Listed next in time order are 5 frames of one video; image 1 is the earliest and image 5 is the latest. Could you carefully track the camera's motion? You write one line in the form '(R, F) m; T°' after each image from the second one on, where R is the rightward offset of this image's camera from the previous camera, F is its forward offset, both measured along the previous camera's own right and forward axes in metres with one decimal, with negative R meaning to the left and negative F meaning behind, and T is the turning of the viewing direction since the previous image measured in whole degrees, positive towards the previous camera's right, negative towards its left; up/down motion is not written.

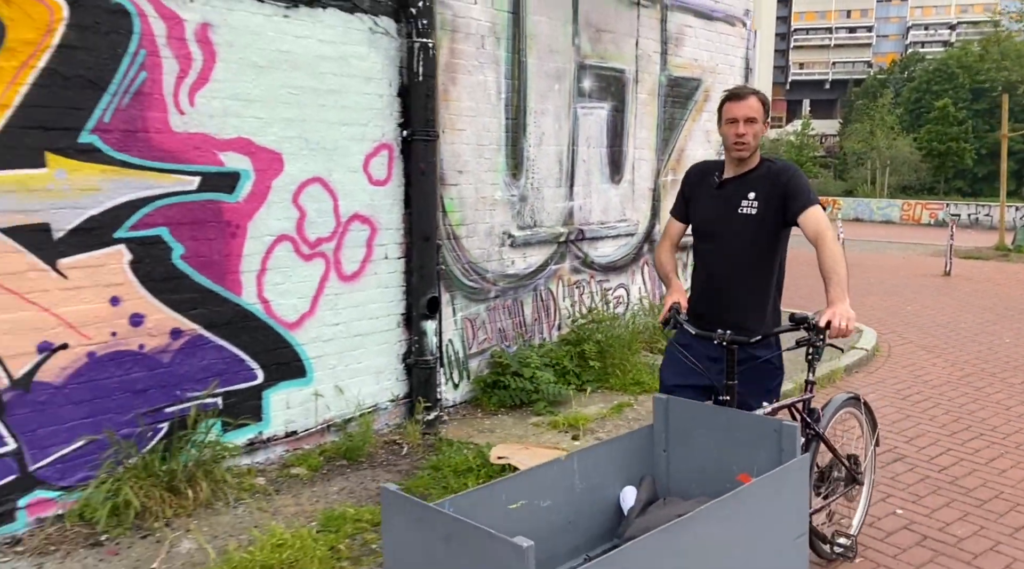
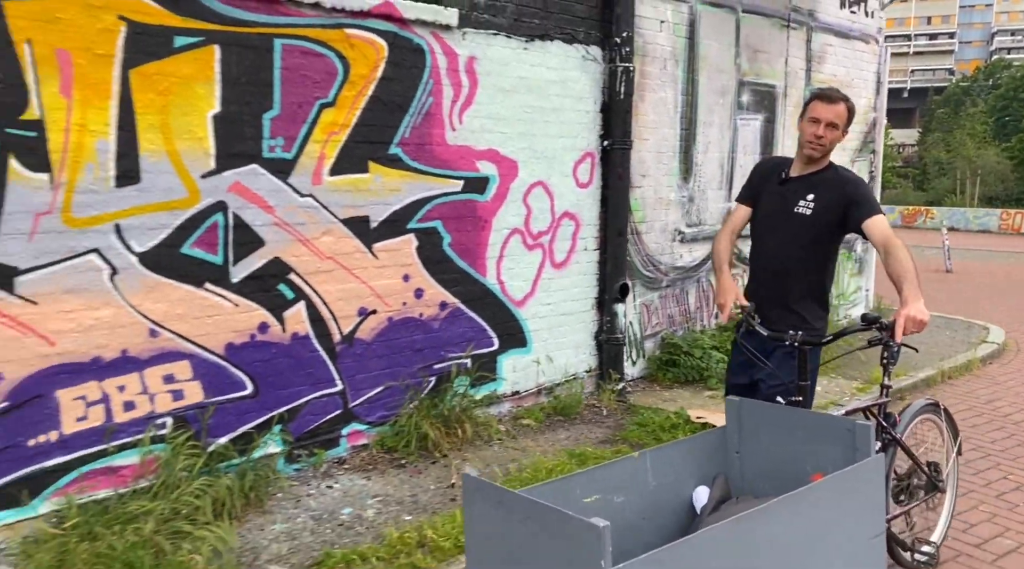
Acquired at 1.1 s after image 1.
(-0.8, -1.1) m; -5°
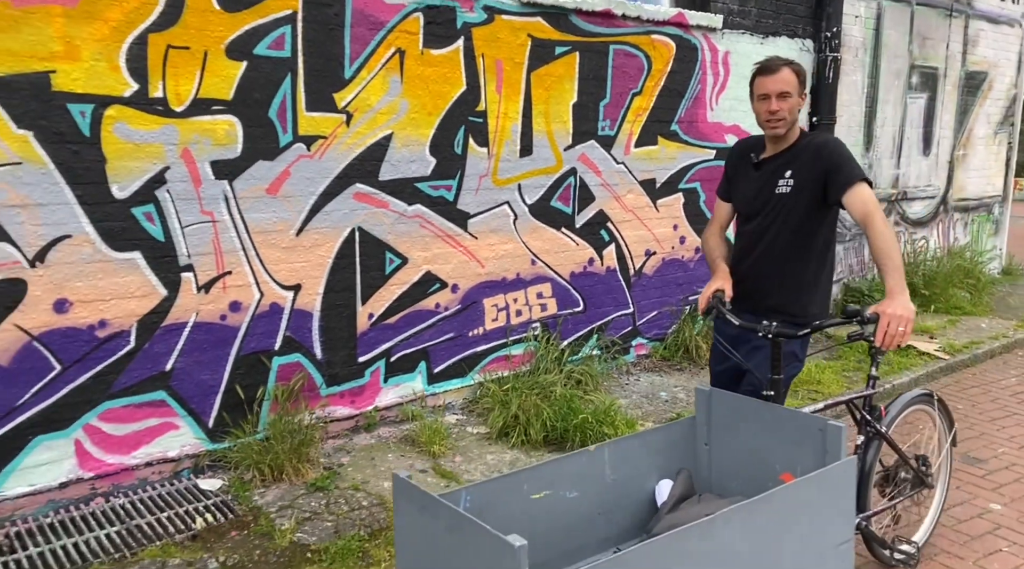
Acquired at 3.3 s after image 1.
(-1.4, -1.7) m; -5°
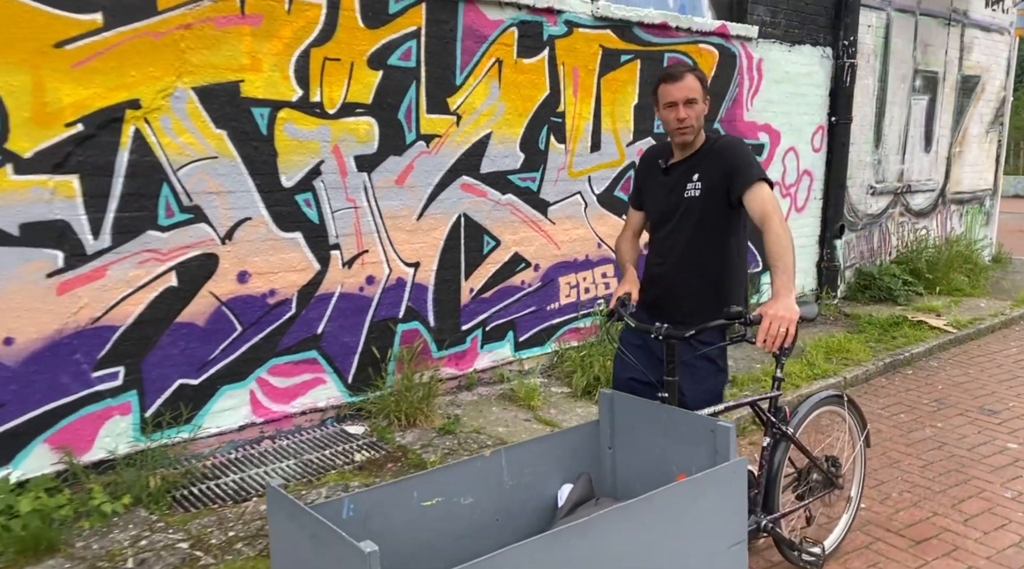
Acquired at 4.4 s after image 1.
(-0.7, -0.8) m; +1°
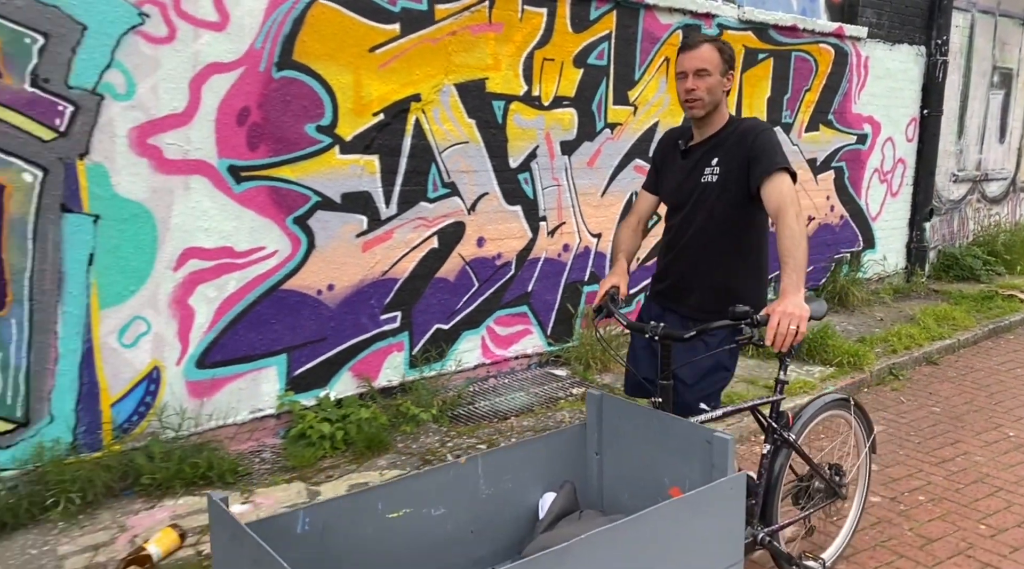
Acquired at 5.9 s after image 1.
(-1.1, -0.9) m; -1°
